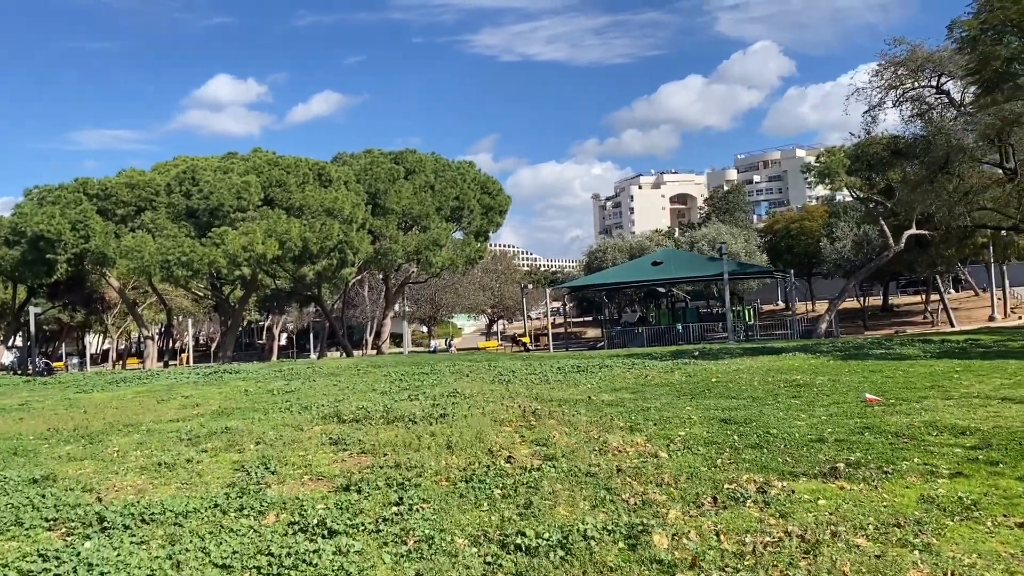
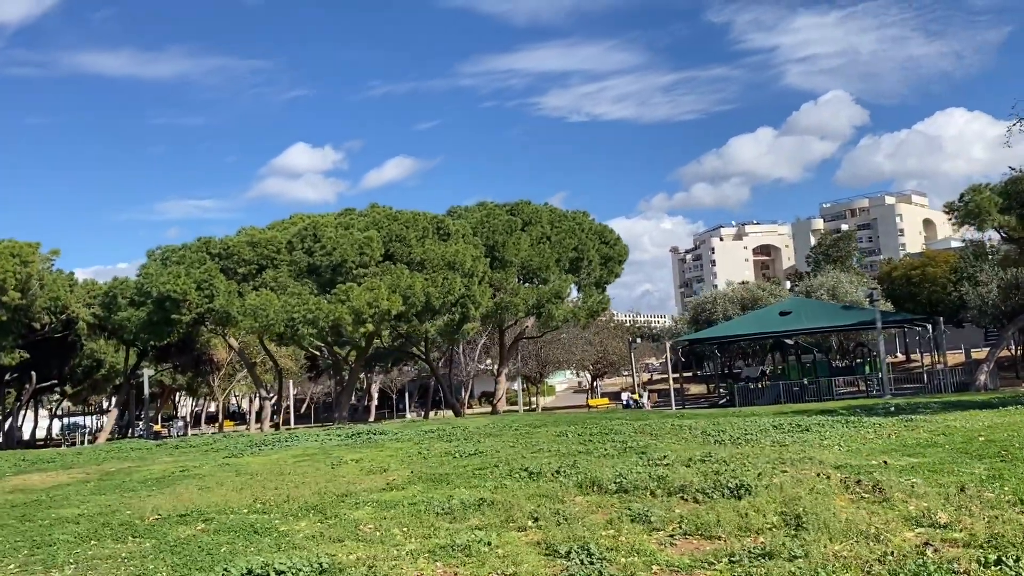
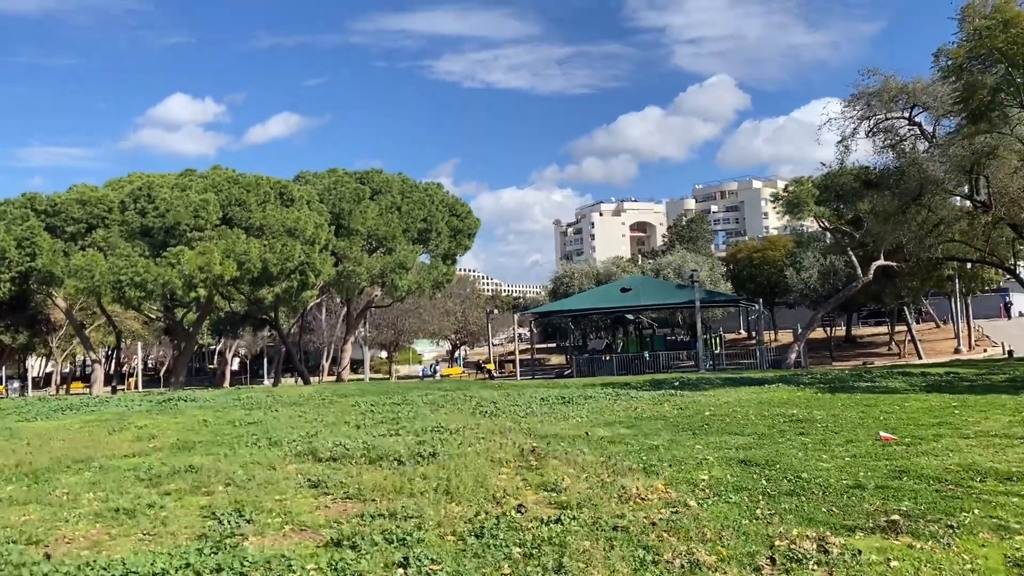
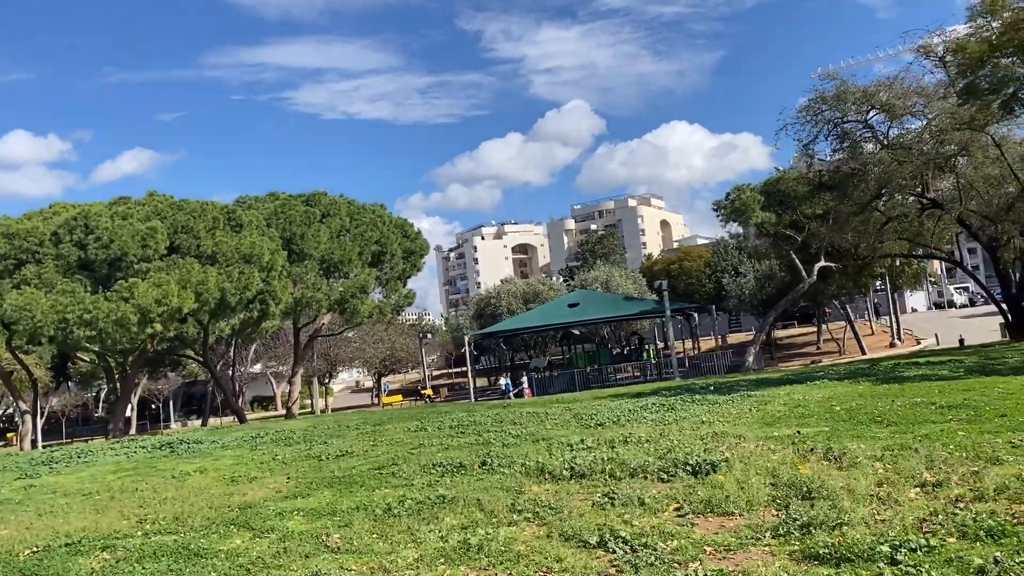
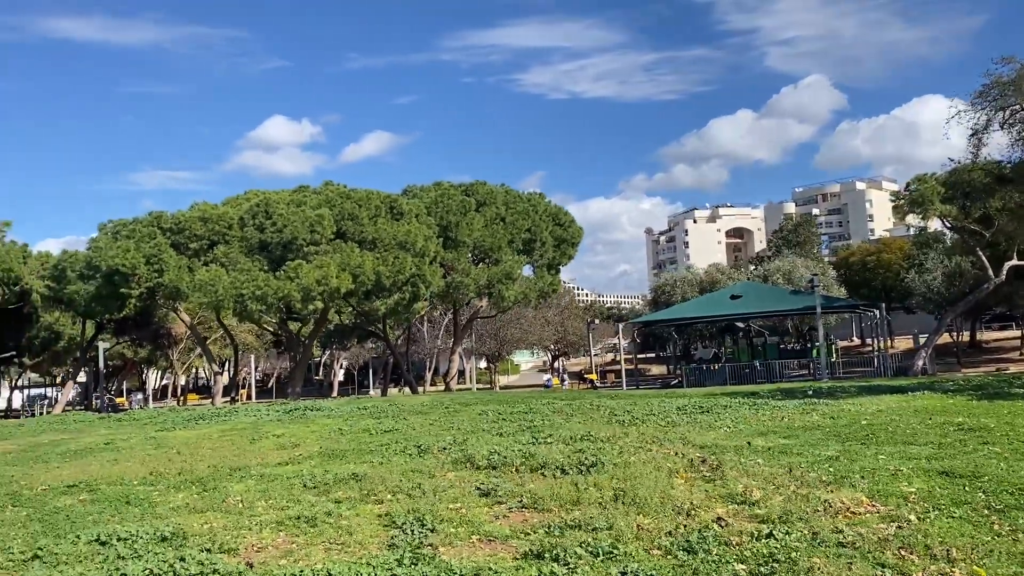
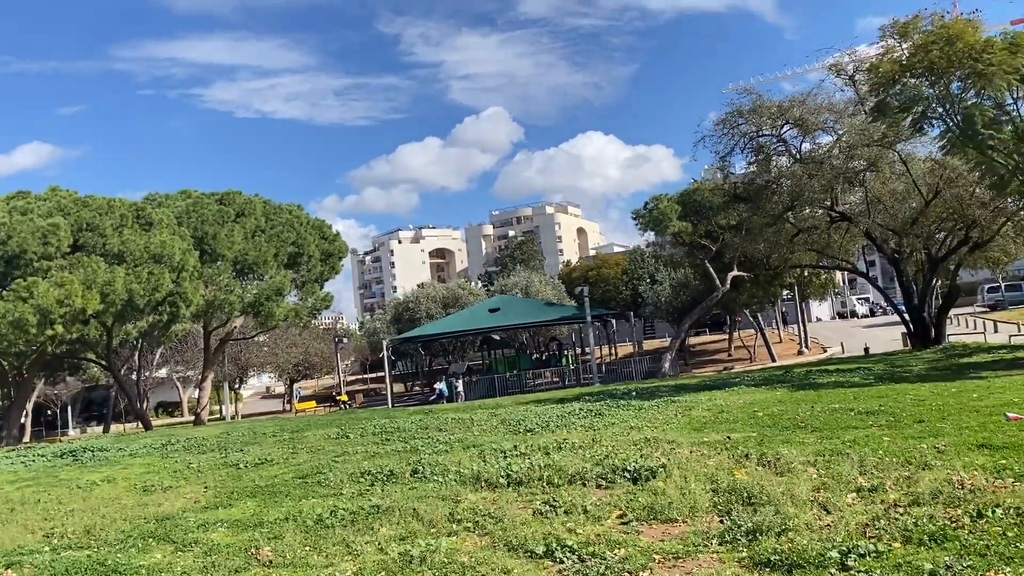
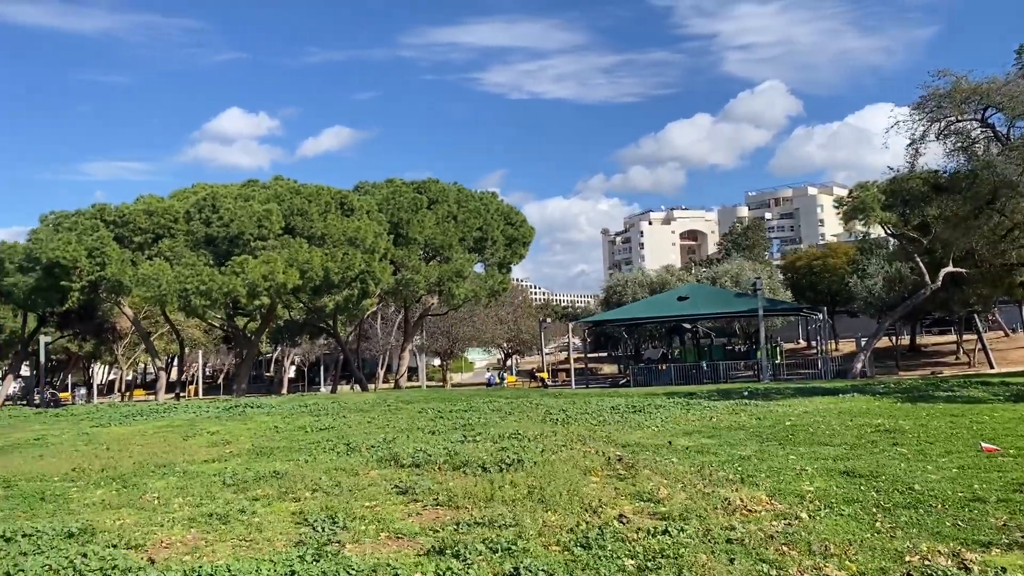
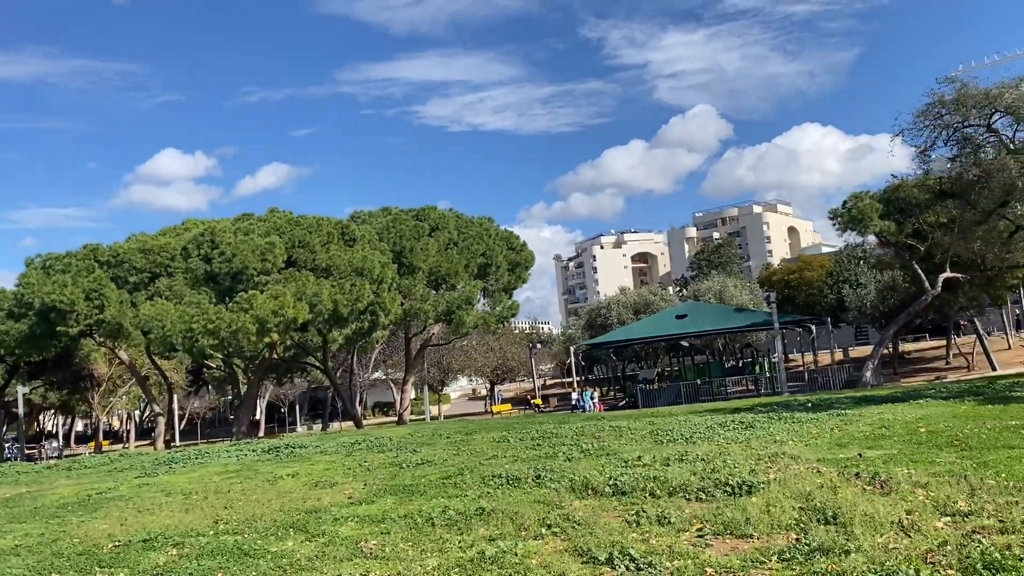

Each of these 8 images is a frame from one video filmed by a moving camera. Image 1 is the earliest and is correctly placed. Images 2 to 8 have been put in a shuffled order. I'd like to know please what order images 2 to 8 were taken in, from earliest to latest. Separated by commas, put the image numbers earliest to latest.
3, 7, 5, 2, 8, 4, 6
